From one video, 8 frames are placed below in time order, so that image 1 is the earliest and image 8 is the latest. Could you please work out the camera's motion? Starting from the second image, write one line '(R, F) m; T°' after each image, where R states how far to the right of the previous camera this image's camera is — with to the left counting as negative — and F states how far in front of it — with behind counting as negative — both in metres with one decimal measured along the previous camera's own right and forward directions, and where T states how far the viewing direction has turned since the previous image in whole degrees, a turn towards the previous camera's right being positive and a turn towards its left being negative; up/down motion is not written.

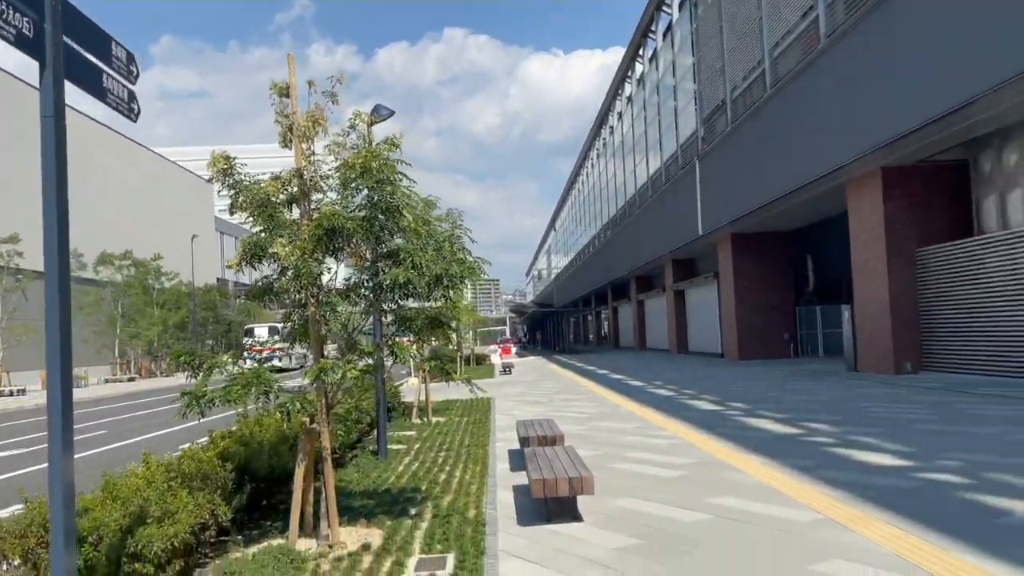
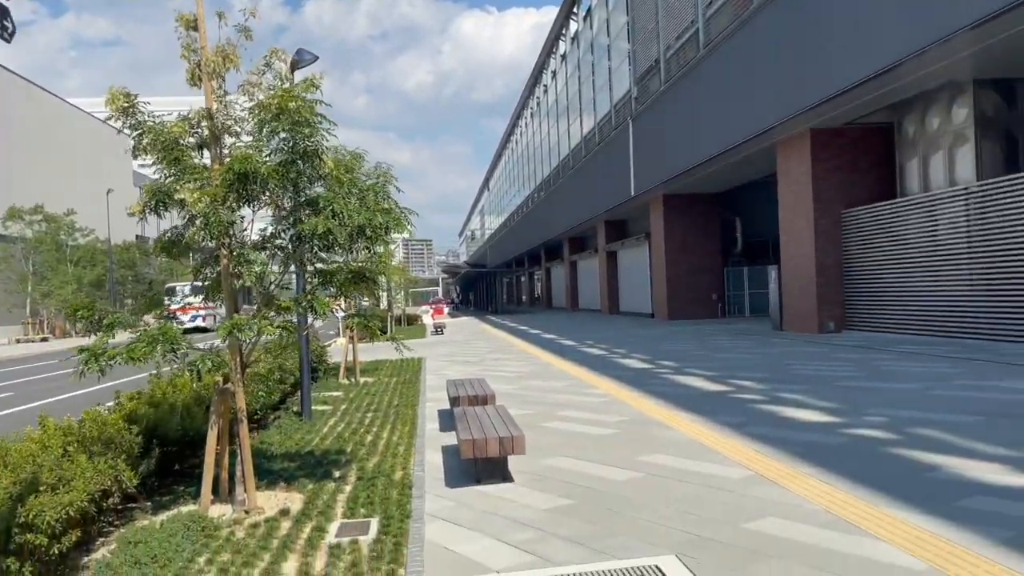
(0.0, +0.3) m; +5°
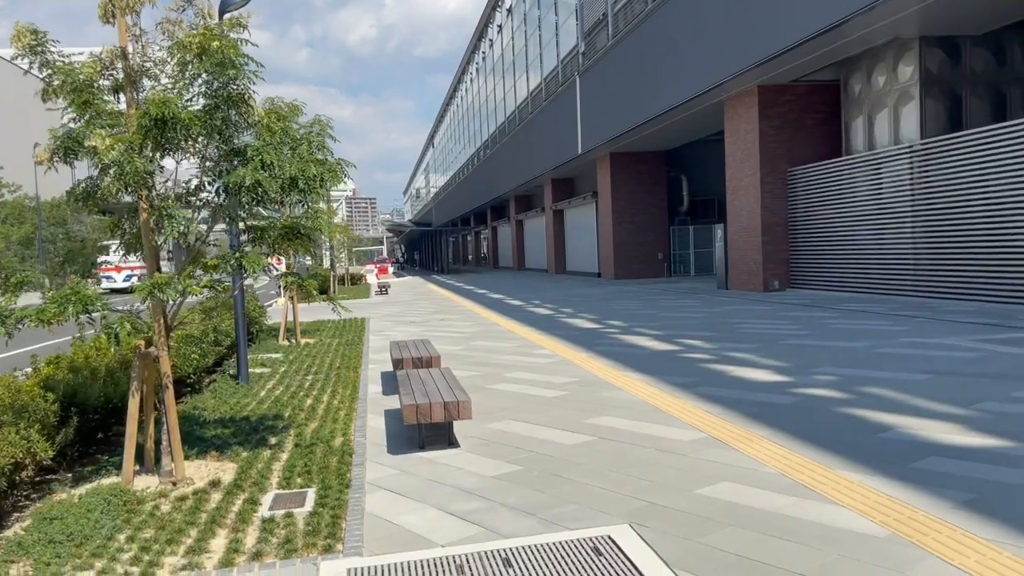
(0.0, +0.3) m; +4°
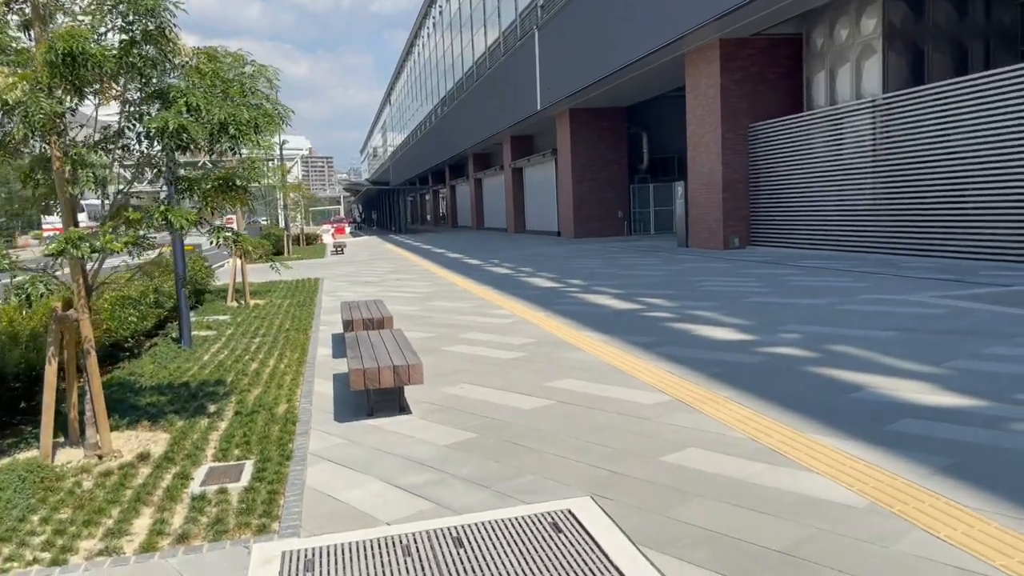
(0.0, +0.4) m; +3°
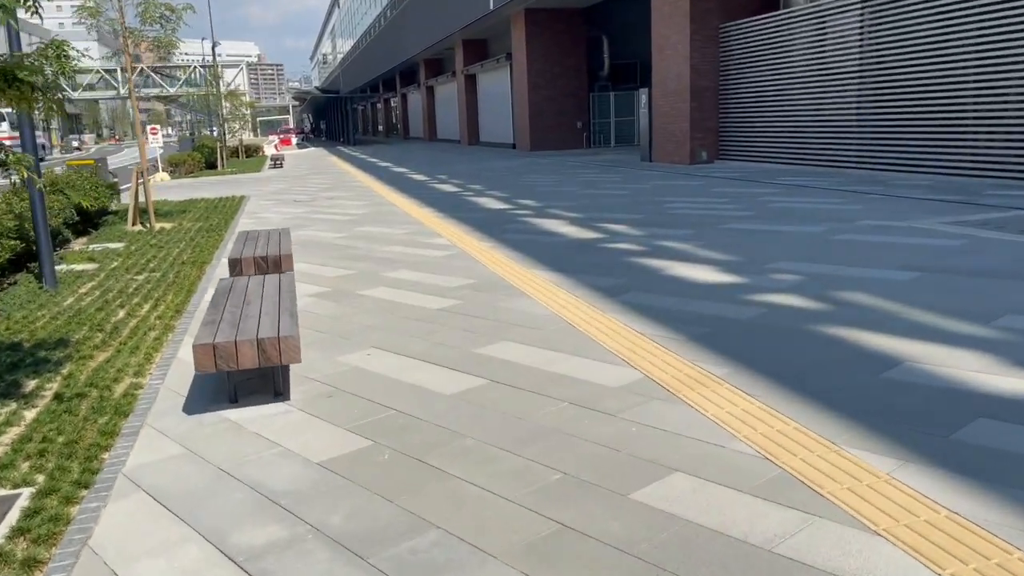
(+0.2, +1.6) m; +3°
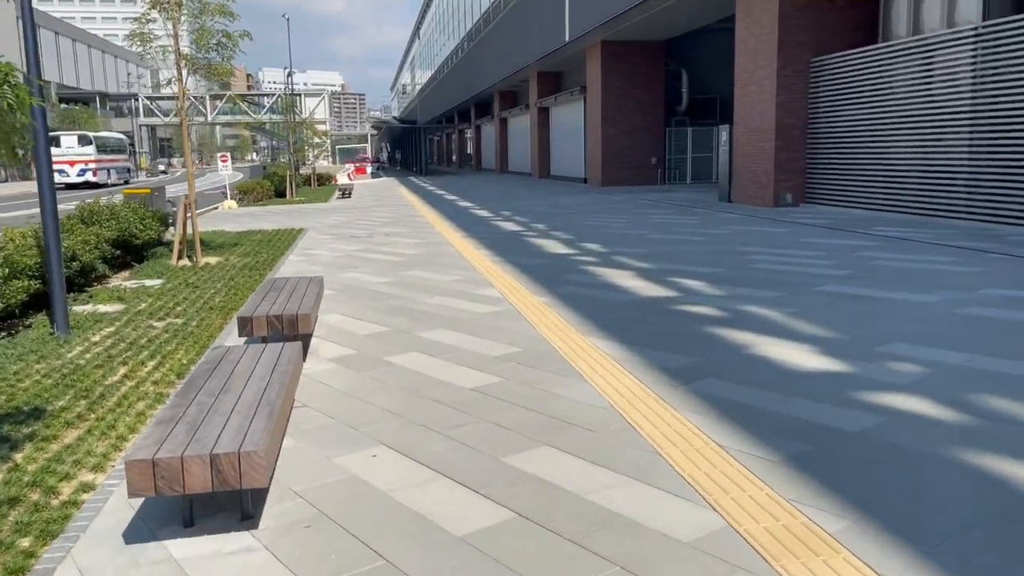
(+0.1, +1.1) m; -5°
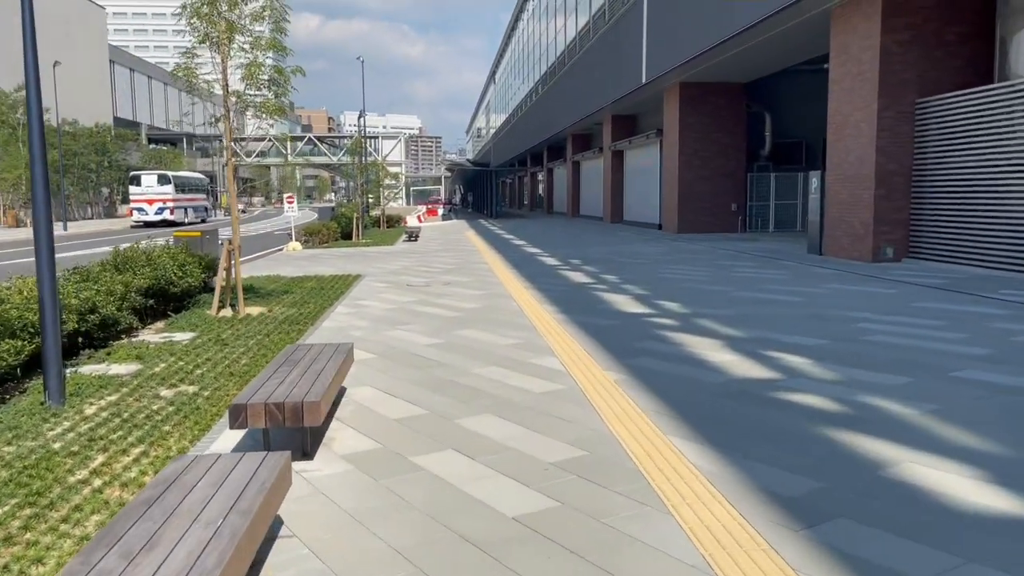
(0.0, +1.3) m; -5°
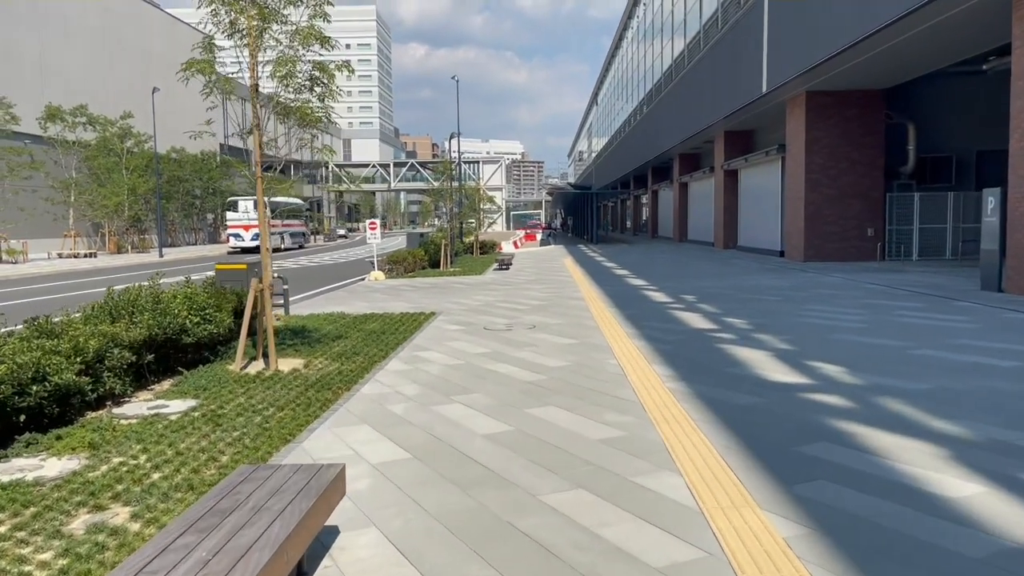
(0.0, +2.7) m; -7°
